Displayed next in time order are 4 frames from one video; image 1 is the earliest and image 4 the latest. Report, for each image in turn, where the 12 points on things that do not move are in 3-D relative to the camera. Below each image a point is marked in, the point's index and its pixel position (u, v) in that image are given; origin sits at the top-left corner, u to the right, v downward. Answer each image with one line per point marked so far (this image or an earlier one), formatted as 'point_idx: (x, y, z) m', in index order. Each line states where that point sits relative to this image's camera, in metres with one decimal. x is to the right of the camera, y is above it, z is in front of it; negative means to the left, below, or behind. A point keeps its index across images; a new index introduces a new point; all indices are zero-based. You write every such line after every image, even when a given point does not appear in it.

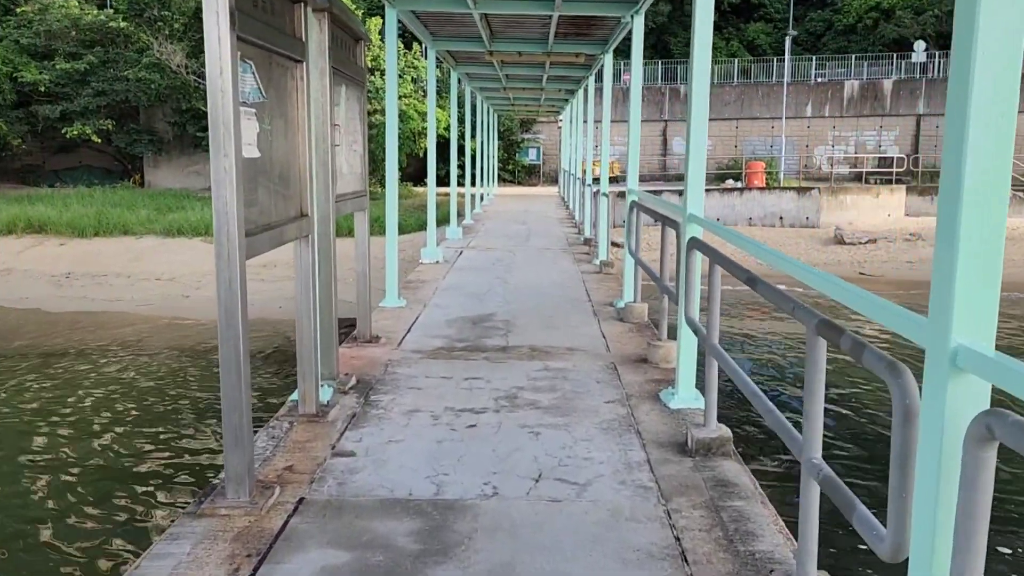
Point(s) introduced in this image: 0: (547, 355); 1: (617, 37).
0: (+0.2, -0.4, +4.7) m
1: (+1.0, +2.5, +7.8) m
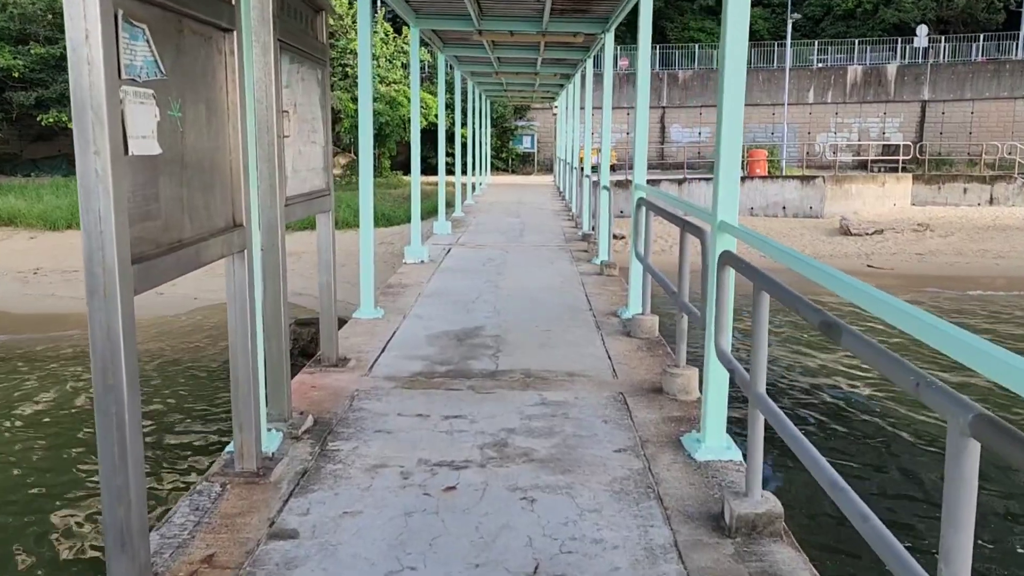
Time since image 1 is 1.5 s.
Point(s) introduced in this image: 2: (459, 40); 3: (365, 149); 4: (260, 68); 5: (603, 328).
0: (+0.2, -0.5, +4.0) m
1: (+1.0, +2.4, +7.1) m
2: (-0.6, +2.9, +9.2) m
3: (-1.0, +0.9, +5.4) m
4: (-1.0, +0.9, +3.2) m
5: (+0.6, -0.3, +5.2) m
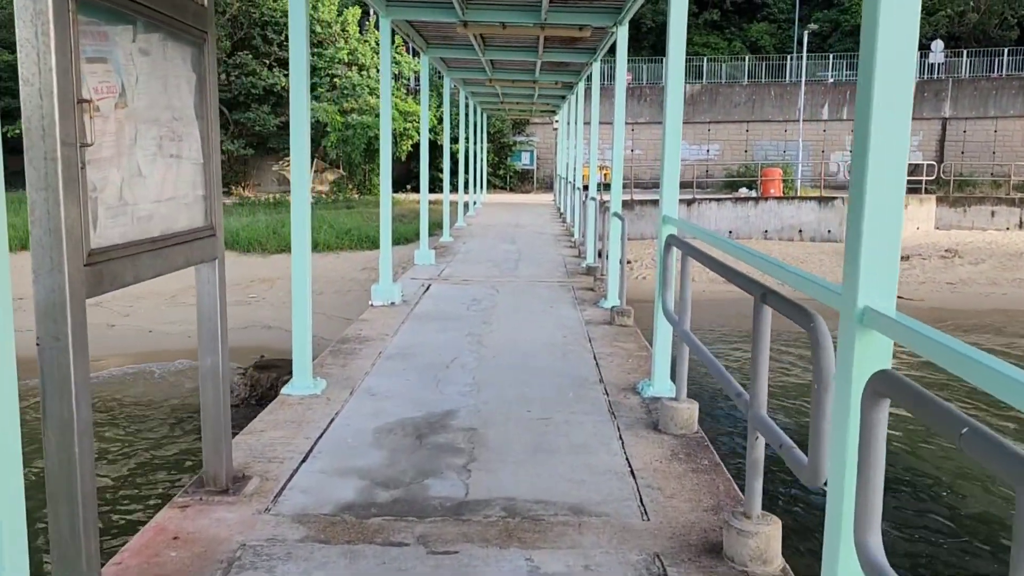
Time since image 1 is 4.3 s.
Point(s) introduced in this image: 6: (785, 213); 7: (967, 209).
0: (+0.1, -0.8, +2.6) m
1: (+0.9, +2.0, +5.7) m
2: (-0.7, +2.5, +7.9) m
3: (-1.1, +0.6, +4.0) m
4: (-1.1, +0.6, +1.8) m
5: (+0.5, -0.6, +3.8) m
6: (+6.6, +1.8, +19.1) m
7: (+11.4, +2.0, +19.9) m
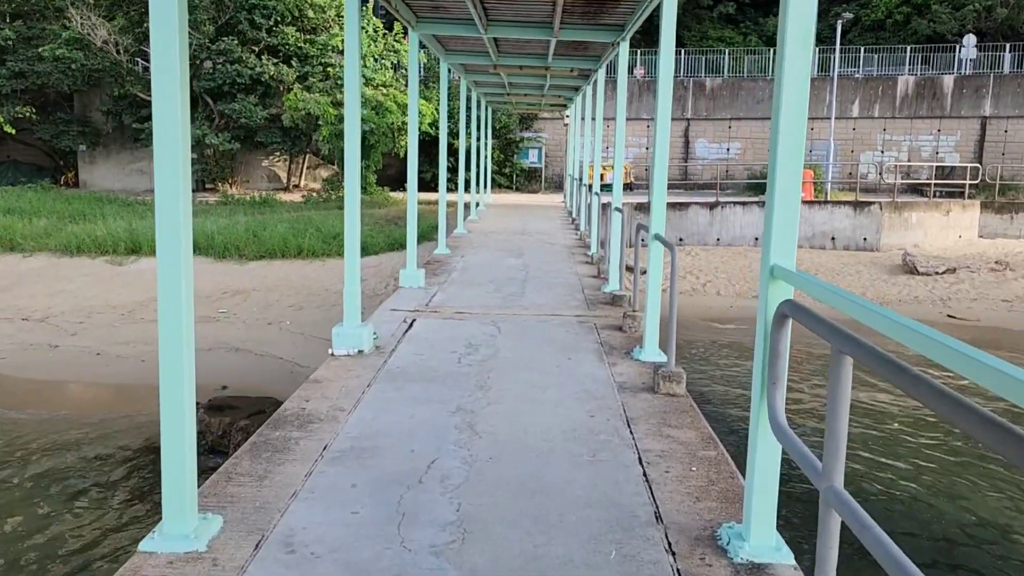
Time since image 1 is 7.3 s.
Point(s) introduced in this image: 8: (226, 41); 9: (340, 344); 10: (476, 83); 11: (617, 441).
0: (+0.1, -1.1, +1.0) m
1: (+0.9, +1.8, +4.1) m
2: (-0.6, +2.2, +6.3) m
3: (-1.1, +0.3, +2.5) m
4: (-1.1, +0.3, +0.2) m
5: (+0.5, -0.9, +2.2) m
6: (+6.7, +1.5, +17.5) m
7: (+11.5, +1.7, +18.3) m
8: (-6.6, +5.7, +18.3) m
9: (-1.1, -0.3, +4.9) m
10: (-0.6, +3.3, +12.7) m
11: (+0.4, -0.7, +3.5) m
